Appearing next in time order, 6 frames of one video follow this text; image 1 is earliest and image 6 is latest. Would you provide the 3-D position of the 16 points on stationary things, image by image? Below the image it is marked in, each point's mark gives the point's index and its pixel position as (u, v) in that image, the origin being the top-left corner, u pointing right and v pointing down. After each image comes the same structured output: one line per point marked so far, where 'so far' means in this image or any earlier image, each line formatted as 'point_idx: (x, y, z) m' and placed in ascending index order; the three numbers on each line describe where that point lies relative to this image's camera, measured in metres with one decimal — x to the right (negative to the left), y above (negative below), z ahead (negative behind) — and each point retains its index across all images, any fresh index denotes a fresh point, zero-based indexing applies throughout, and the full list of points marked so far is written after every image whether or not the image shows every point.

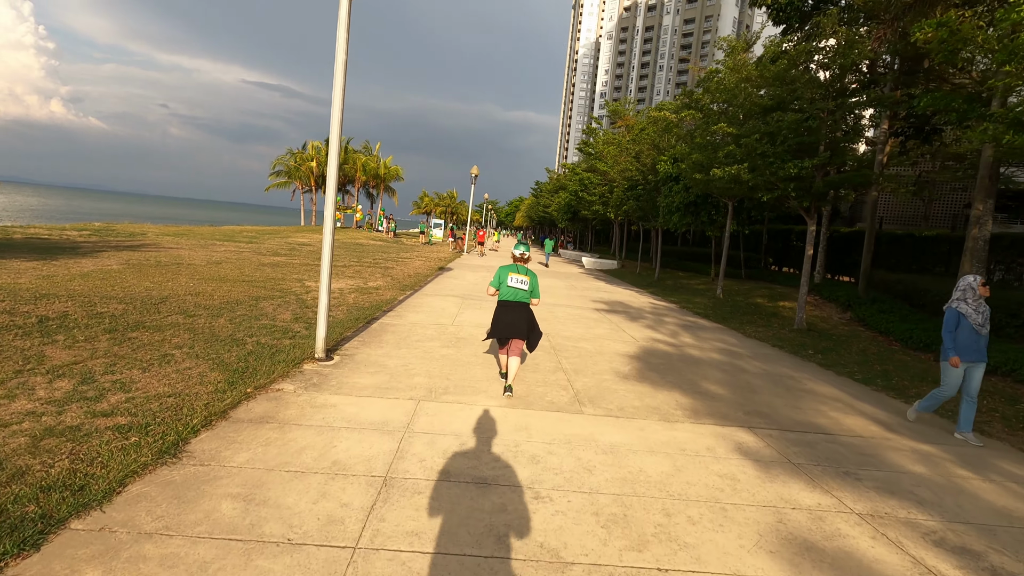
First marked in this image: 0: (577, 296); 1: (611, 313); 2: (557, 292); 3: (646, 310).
0: (+1.8, -0.2, +15.7) m
1: (+2.3, -0.6, +13.1) m
2: (+1.3, -0.1, +16.3) m
3: (+3.4, -0.6, +14.0) m
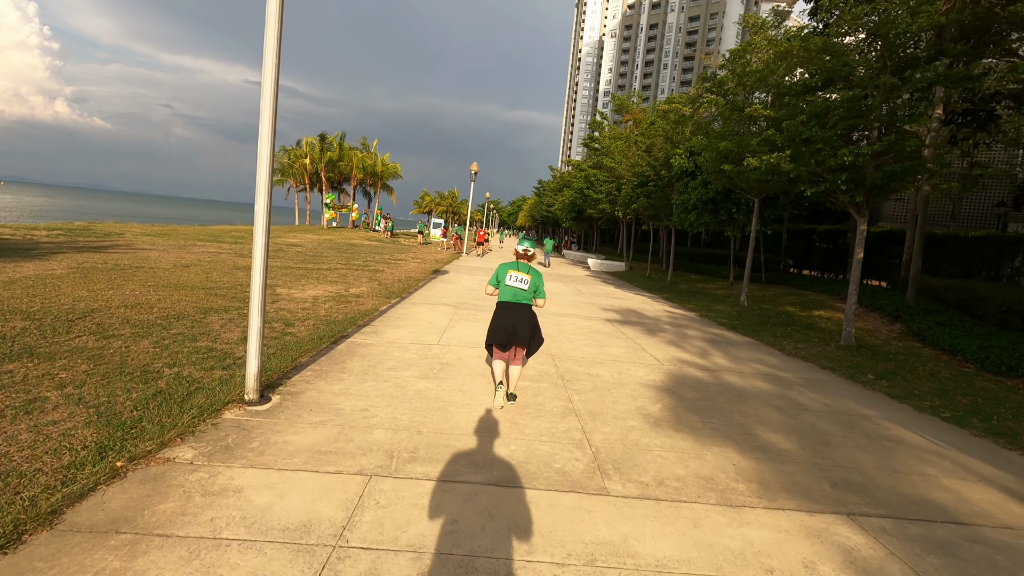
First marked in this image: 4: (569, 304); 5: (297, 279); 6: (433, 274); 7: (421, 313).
0: (+1.9, -0.4, +14.0) m
1: (+2.3, -0.8, +11.4) m
2: (+1.3, -0.3, +14.6) m
3: (+3.4, -0.8, +12.4) m
4: (+1.4, -0.4, +13.7) m
5: (-5.7, +0.2, +14.3) m
6: (-2.8, +0.5, +18.7) m
7: (-1.8, -0.5, +10.6) m
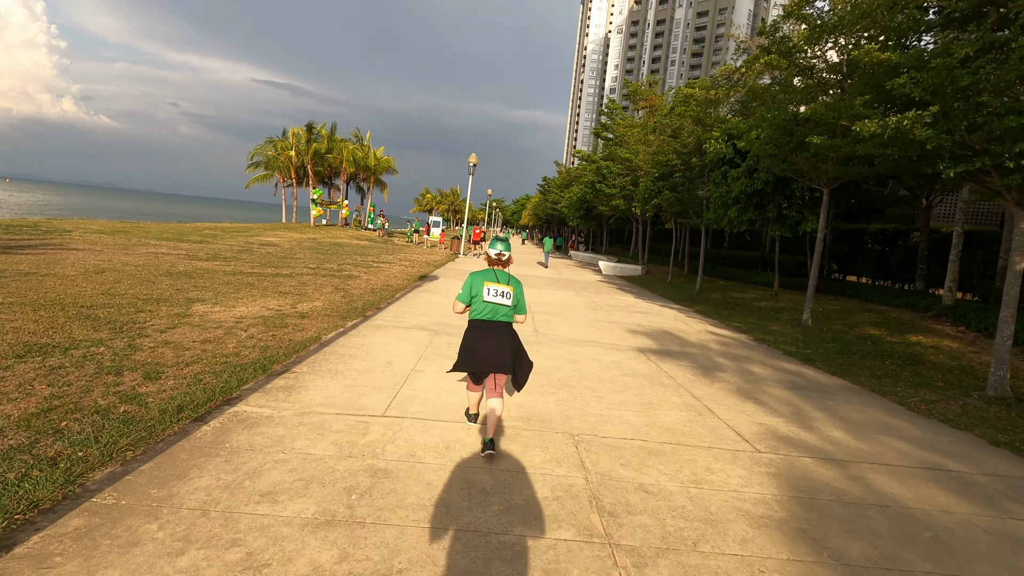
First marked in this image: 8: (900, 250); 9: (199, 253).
0: (+1.9, -0.7, +10.9) m
1: (+2.3, -1.1, +8.3) m
2: (+1.3, -0.6, +11.5) m
3: (+3.4, -1.1, +9.2) m
4: (+1.4, -0.7, +10.6) m
5: (-5.7, 0.0, +11.2) m
6: (-2.7, +0.2, +15.6) m
7: (-1.8, -0.8, +7.5) m
8: (+12.6, +1.2, +17.8) m
9: (-10.1, +1.2, +17.4) m
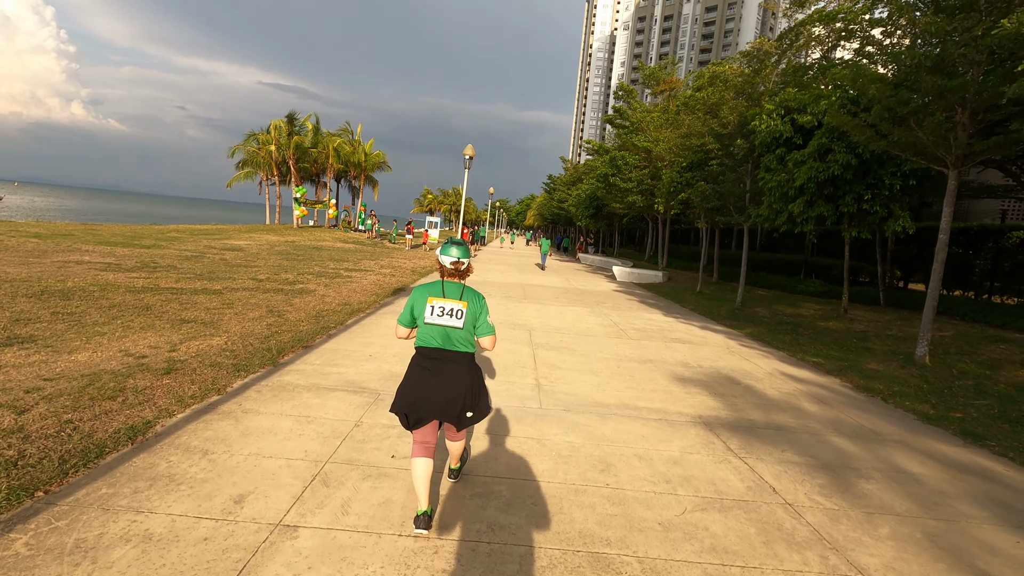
0: (+1.8, -1.1, +7.6) m
1: (+2.2, -1.4, +5.0) m
2: (+1.2, -1.0, +8.2) m
3: (+3.3, -1.4, +5.9) m
4: (+1.3, -1.1, +7.3) m
5: (-5.8, -0.4, +8.0) m
6: (-2.8, -0.1, +12.3) m
7: (-1.9, -1.2, +4.2) m
8: (+12.6, +0.9, +14.3) m
9: (-10.1, +0.7, +14.1) m
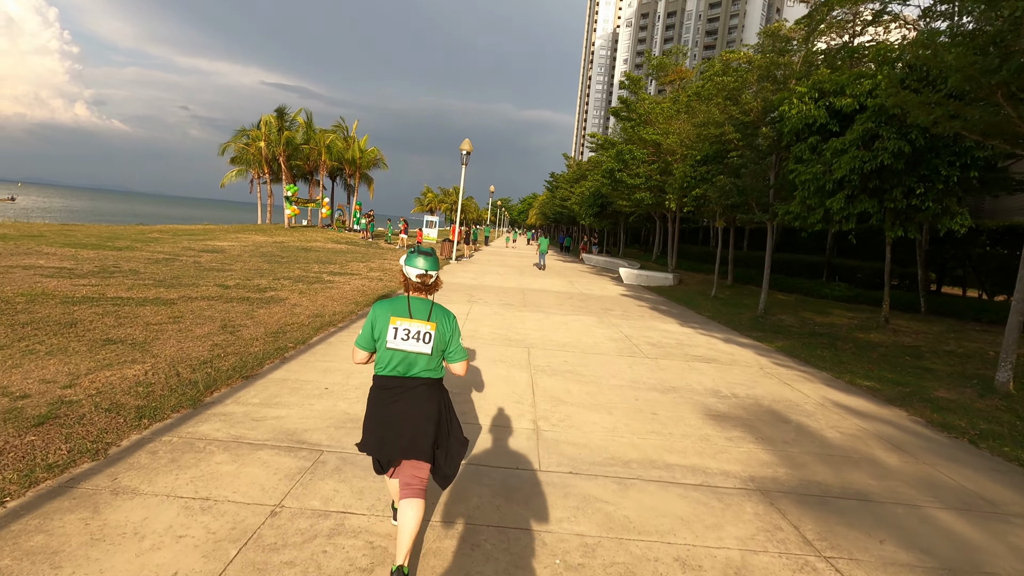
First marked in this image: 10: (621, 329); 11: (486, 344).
0: (+1.7, -1.2, +6.1) m
1: (+2.1, -1.6, +3.5) m
2: (+1.1, -1.1, +6.7) m
3: (+3.2, -1.6, +4.4) m
4: (+1.2, -1.2, +5.8) m
5: (-5.8, -0.6, +6.6) m
6: (-2.8, -0.3, +10.9) m
7: (-2.0, -1.3, +2.8) m
8: (+12.5, +0.8, +12.9) m
9: (-10.1, +0.6, +12.8) m
10: (+2.1, -0.8, +10.3) m
11: (-0.4, -0.8, +8.1) m
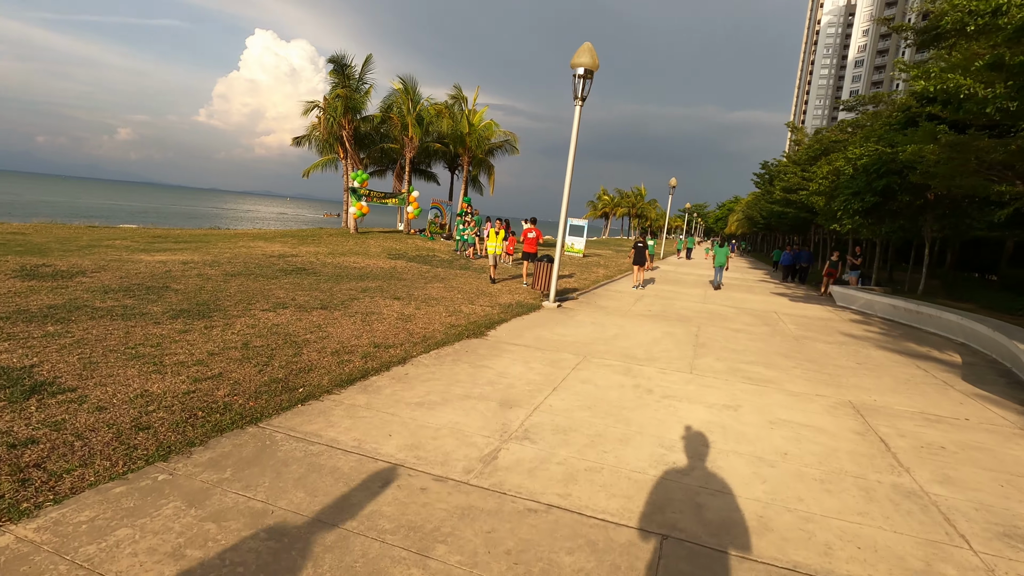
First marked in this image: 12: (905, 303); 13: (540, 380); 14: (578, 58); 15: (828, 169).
0: (+2.4, -1.6, +4.1) m
1: (+1.9, -1.9, +1.5) m
2: (+2.1, -1.4, +4.9) m
3: (+3.2, -1.9, +2.0) m
4: (+1.9, -1.5, +4.0) m
5: (-4.5, -0.6, +7.1) m
6: (-0.2, -0.6, +10.2) m
7: (-2.2, -1.4, +2.2) m
8: (+15.0, -0.1, +6.8) m
9: (-6.4, +0.6, +14.4) m
10: (+4.2, -1.2, +7.9) m
11: (+1.1, -1.1, +6.7) m
12: (+10.1, -0.4, +14.1) m
13: (+0.3, -1.1, +6.2) m
14: (+1.4, +4.8, +11.4) m
15: (+10.9, +4.1, +18.8) m
